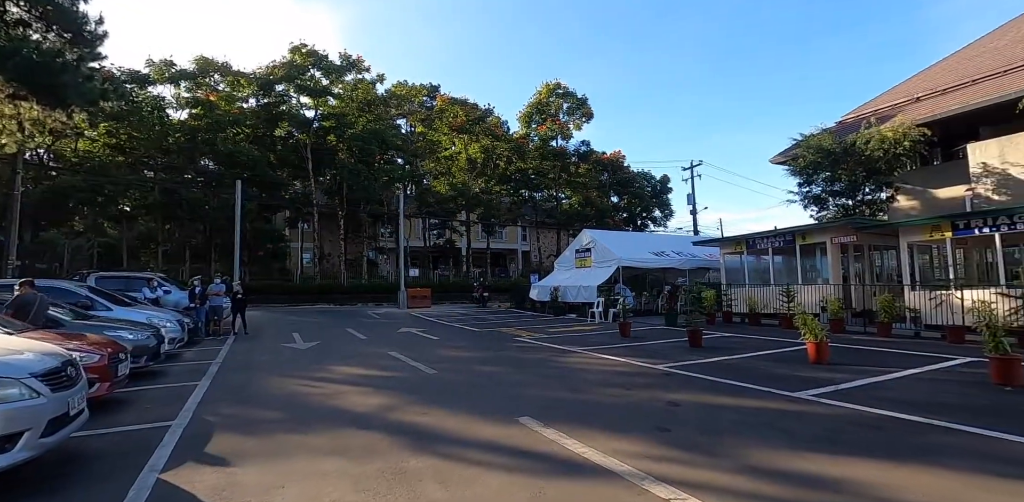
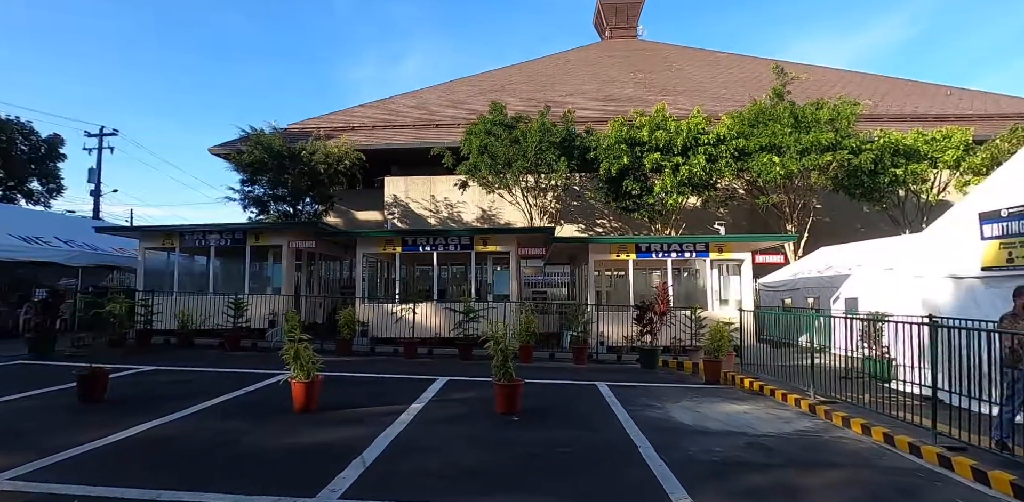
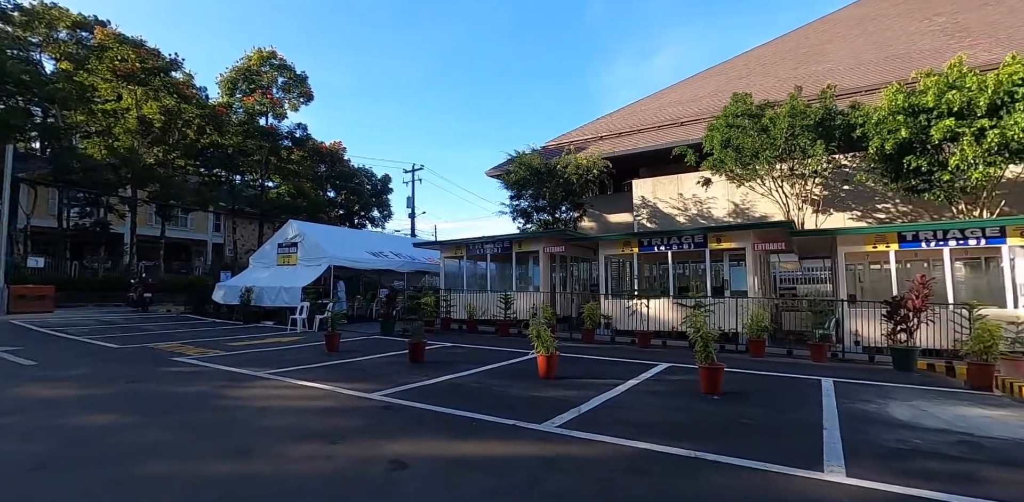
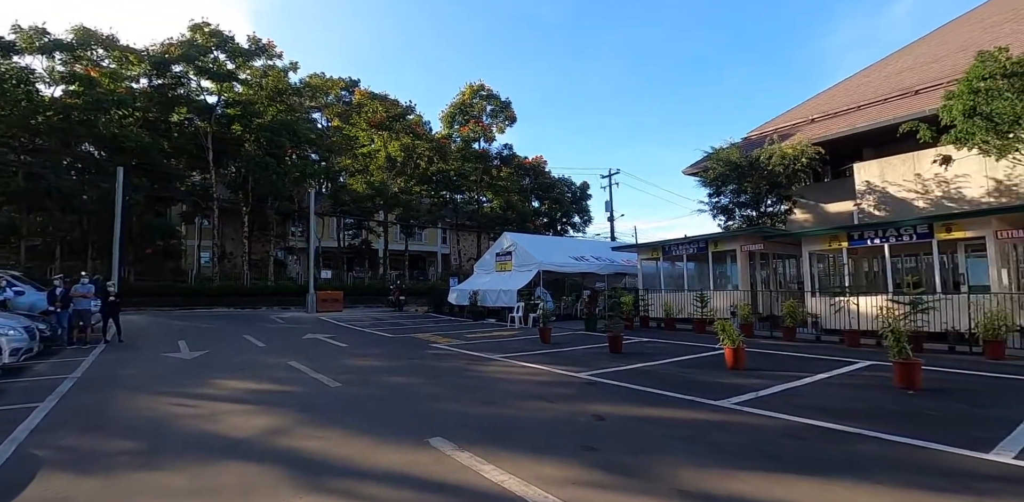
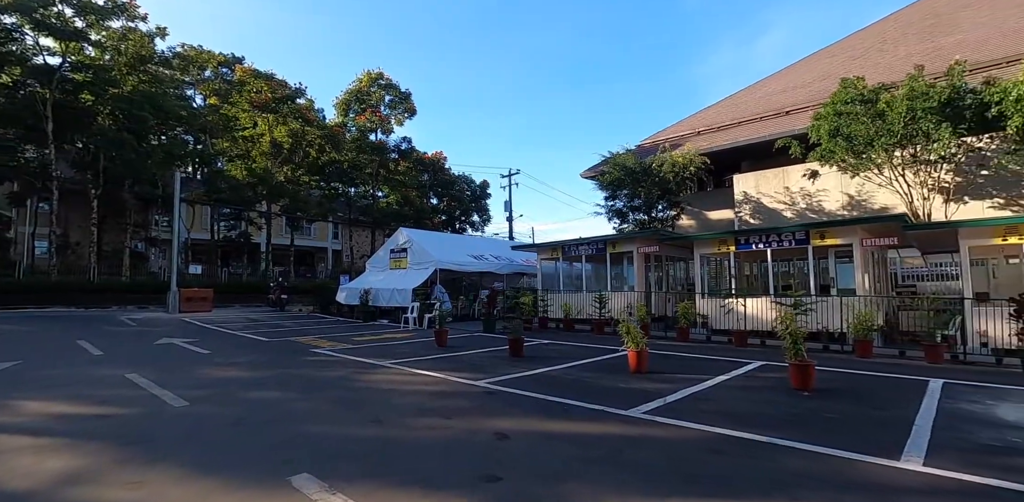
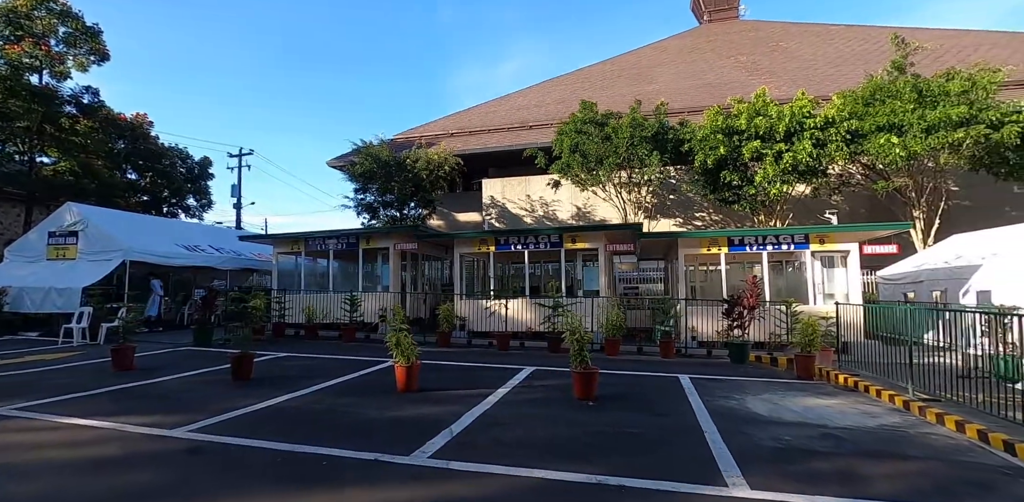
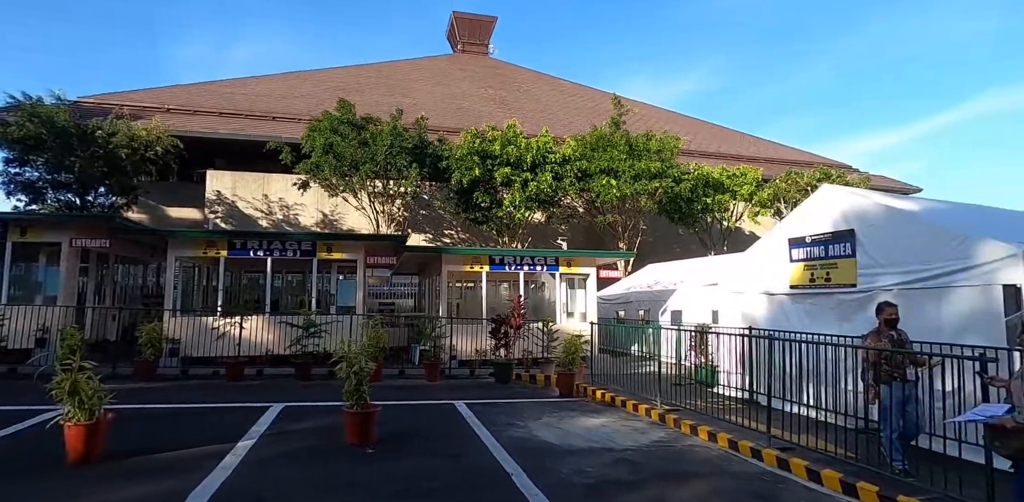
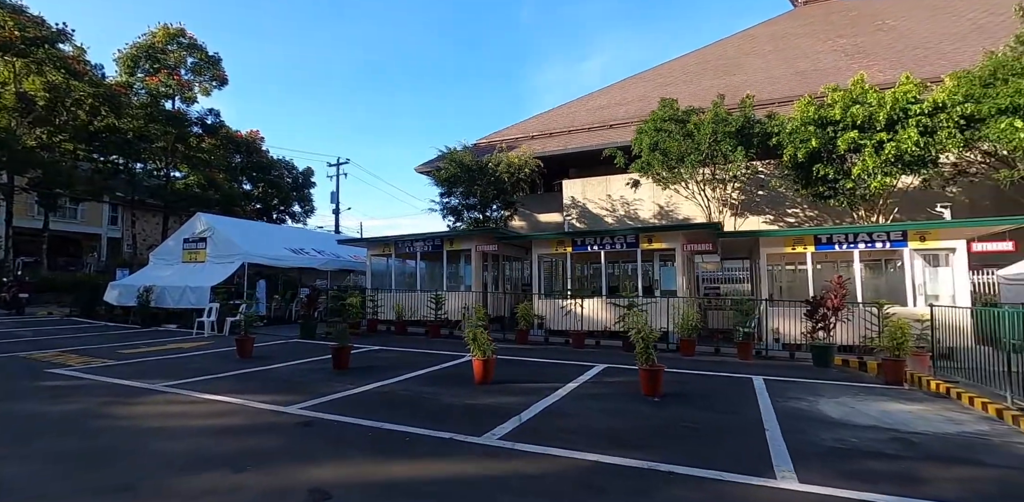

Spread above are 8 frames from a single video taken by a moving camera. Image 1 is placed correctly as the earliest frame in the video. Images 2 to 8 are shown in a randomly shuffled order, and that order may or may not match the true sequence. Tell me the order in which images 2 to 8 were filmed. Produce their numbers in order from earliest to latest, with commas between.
4, 5, 3, 8, 6, 2, 7
